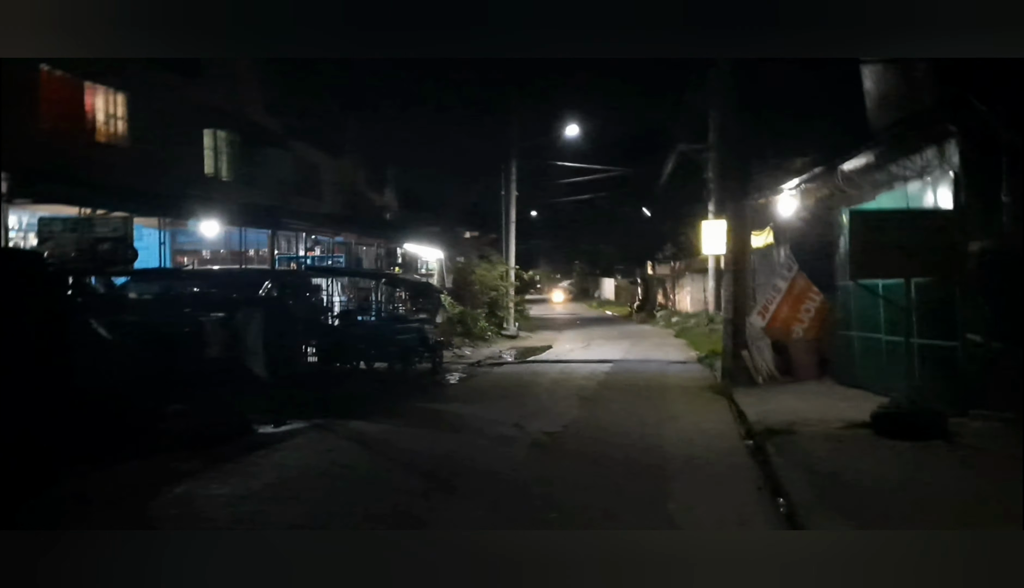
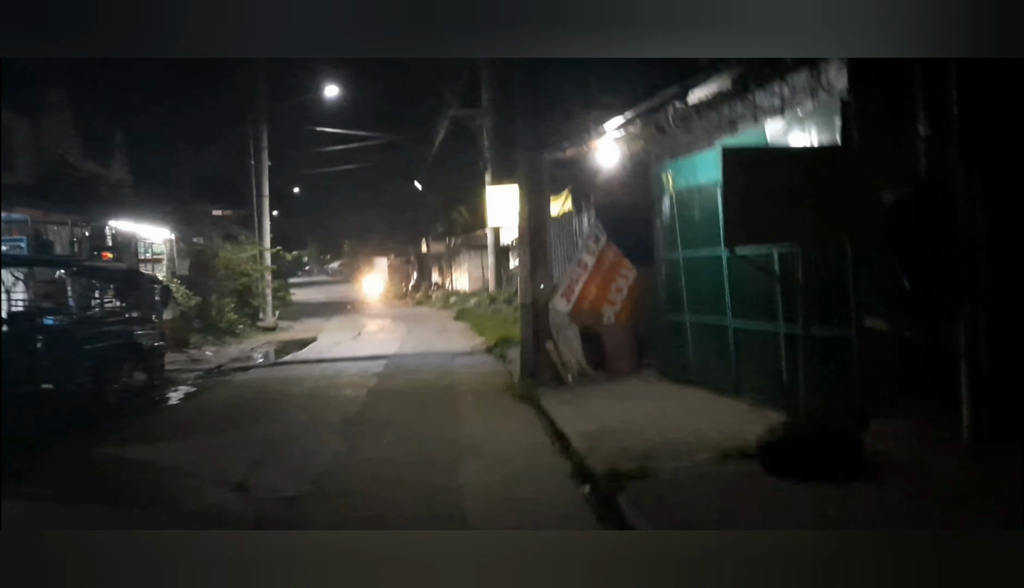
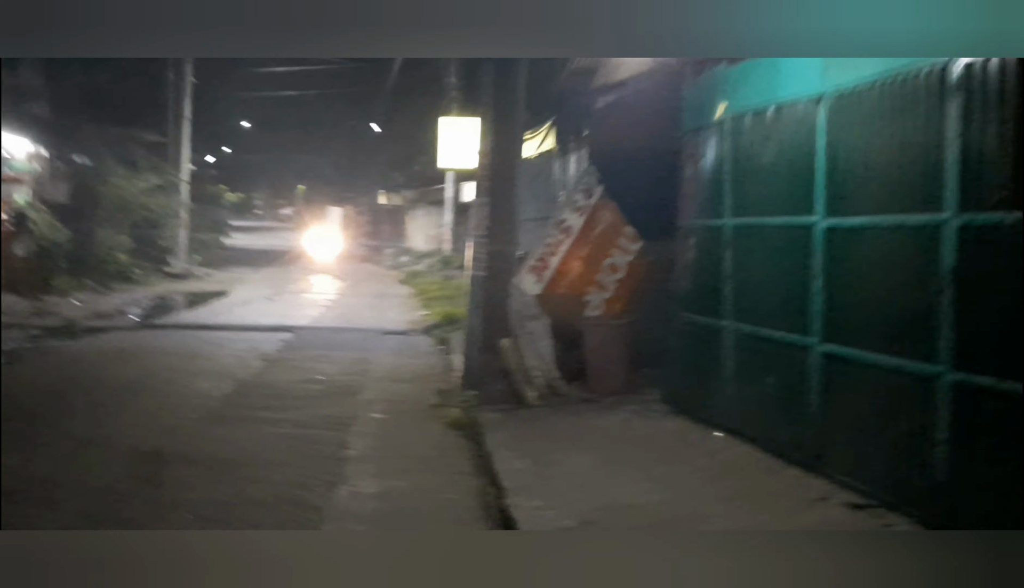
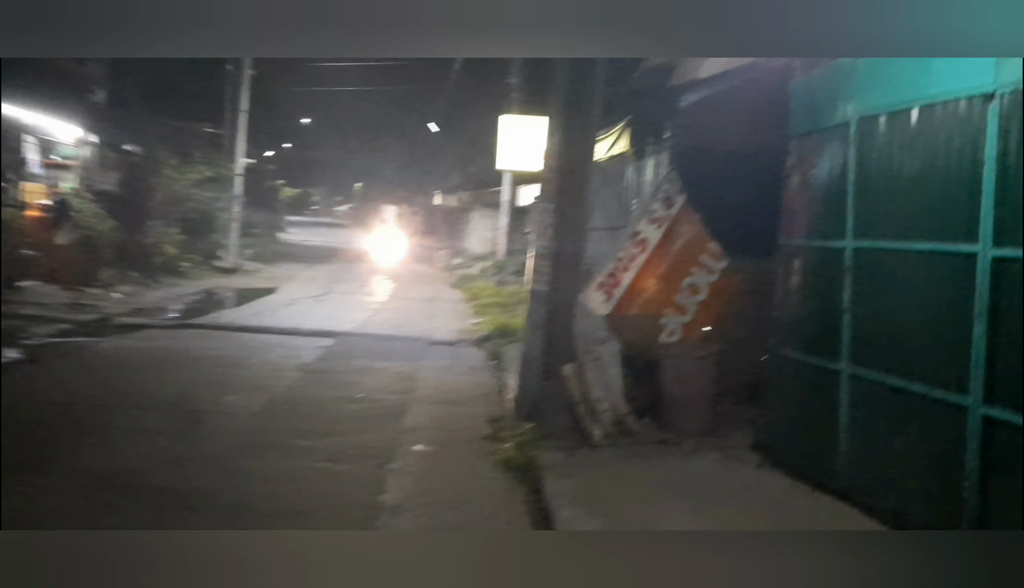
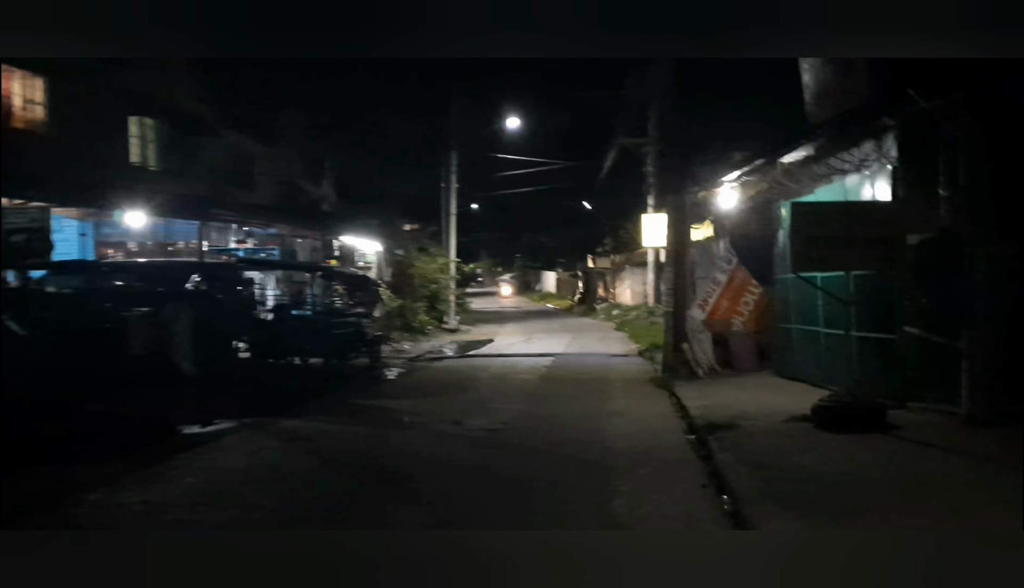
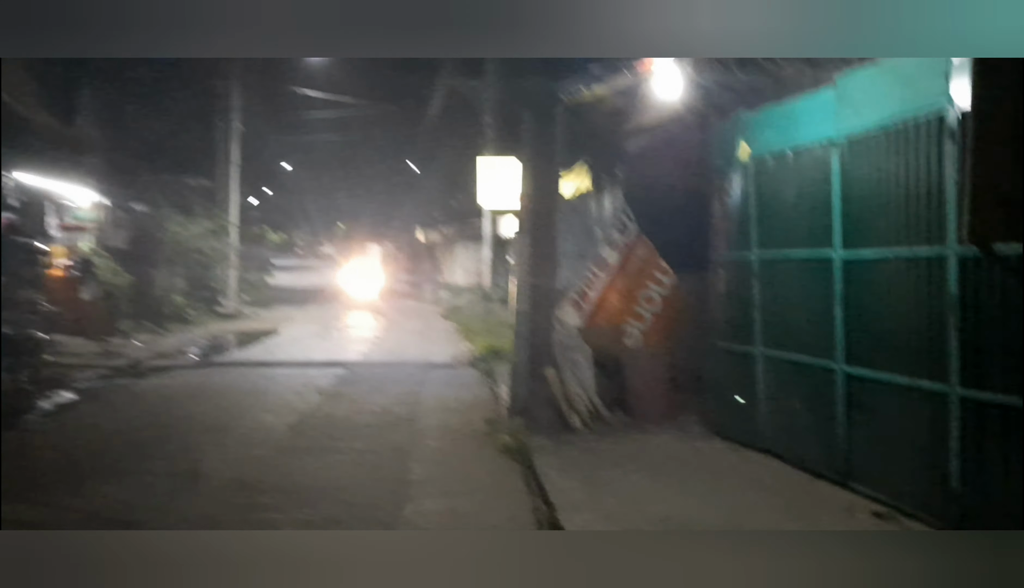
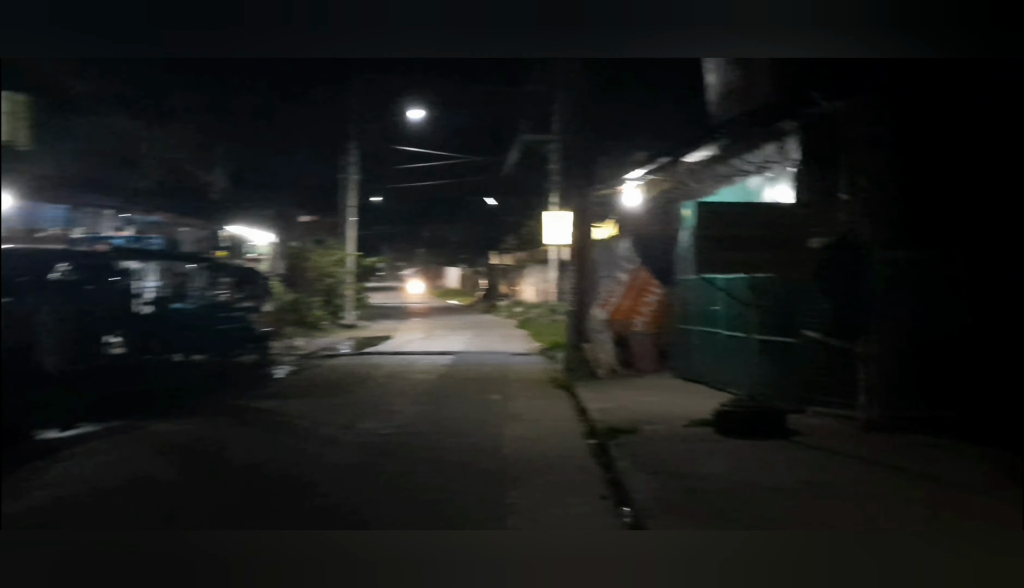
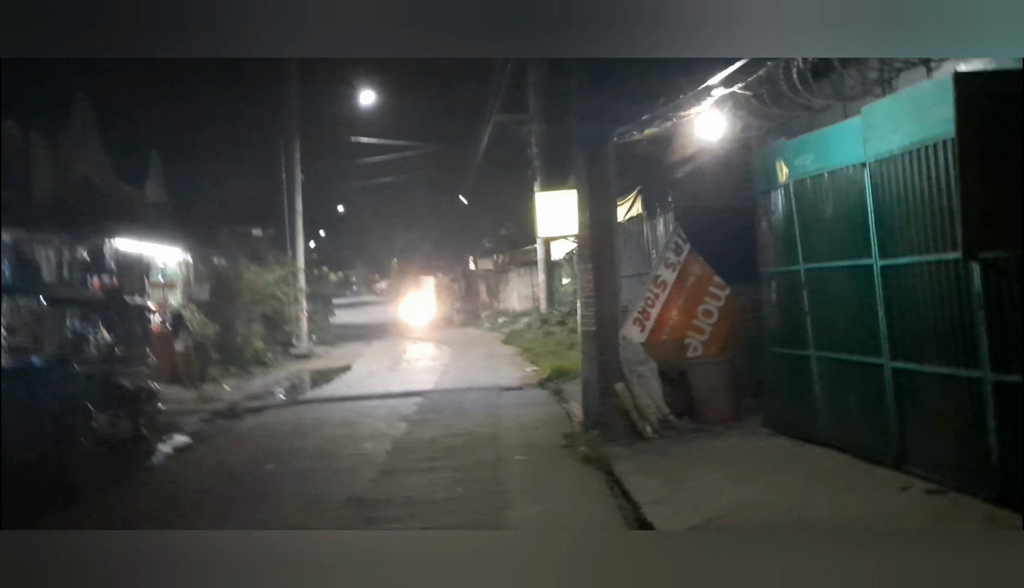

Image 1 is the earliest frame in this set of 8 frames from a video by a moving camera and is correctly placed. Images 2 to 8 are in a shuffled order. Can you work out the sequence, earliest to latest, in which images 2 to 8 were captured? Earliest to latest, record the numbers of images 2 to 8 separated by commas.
5, 7, 2, 8, 6, 3, 4
